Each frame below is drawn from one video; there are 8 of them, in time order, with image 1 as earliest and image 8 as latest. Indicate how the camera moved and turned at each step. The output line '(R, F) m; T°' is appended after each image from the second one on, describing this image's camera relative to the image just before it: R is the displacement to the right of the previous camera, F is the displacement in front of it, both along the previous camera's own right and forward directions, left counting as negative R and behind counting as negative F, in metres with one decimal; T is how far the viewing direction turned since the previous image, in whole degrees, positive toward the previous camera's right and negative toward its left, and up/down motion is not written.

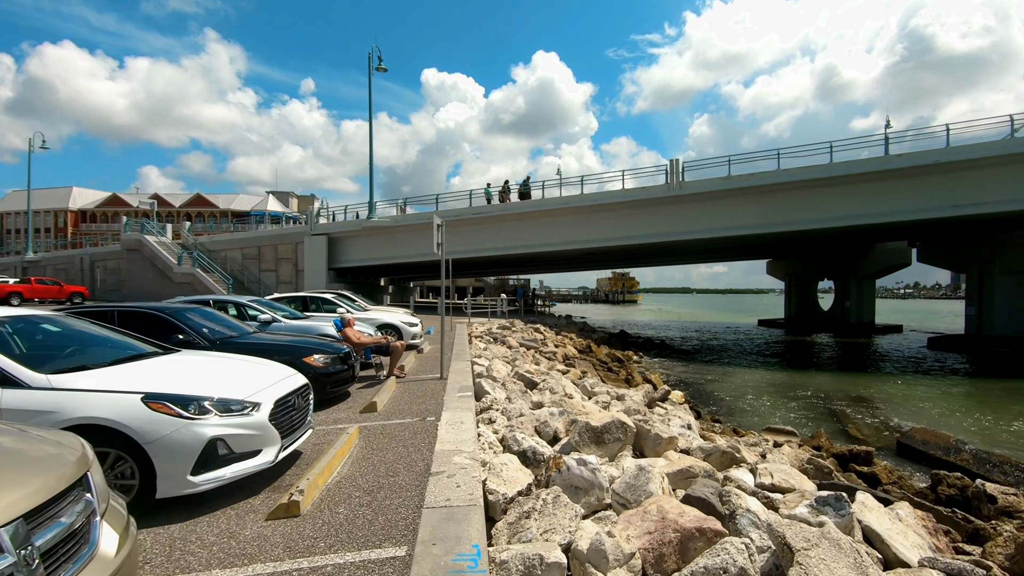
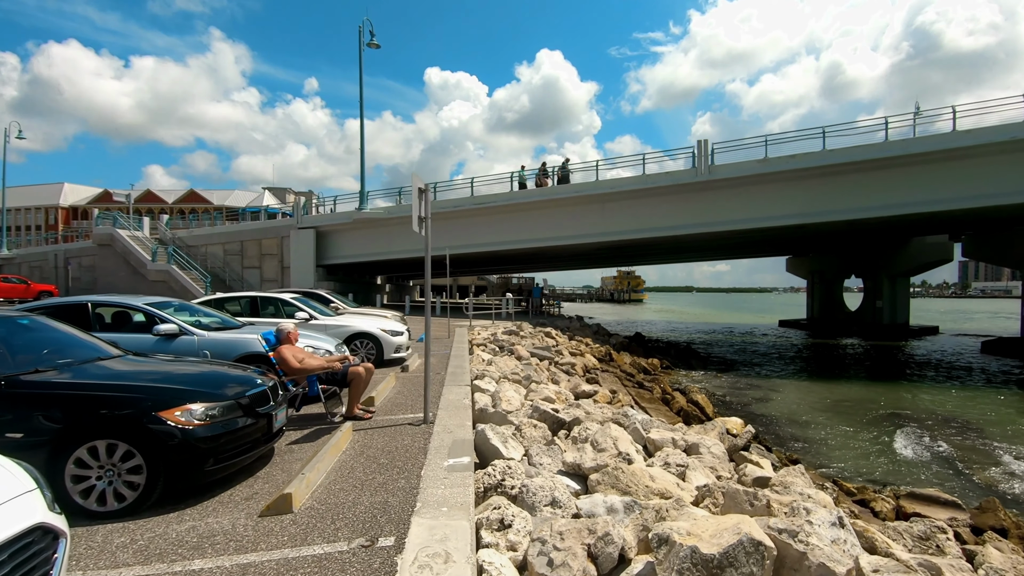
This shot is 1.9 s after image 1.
(-0.2, +3.0) m; 0°
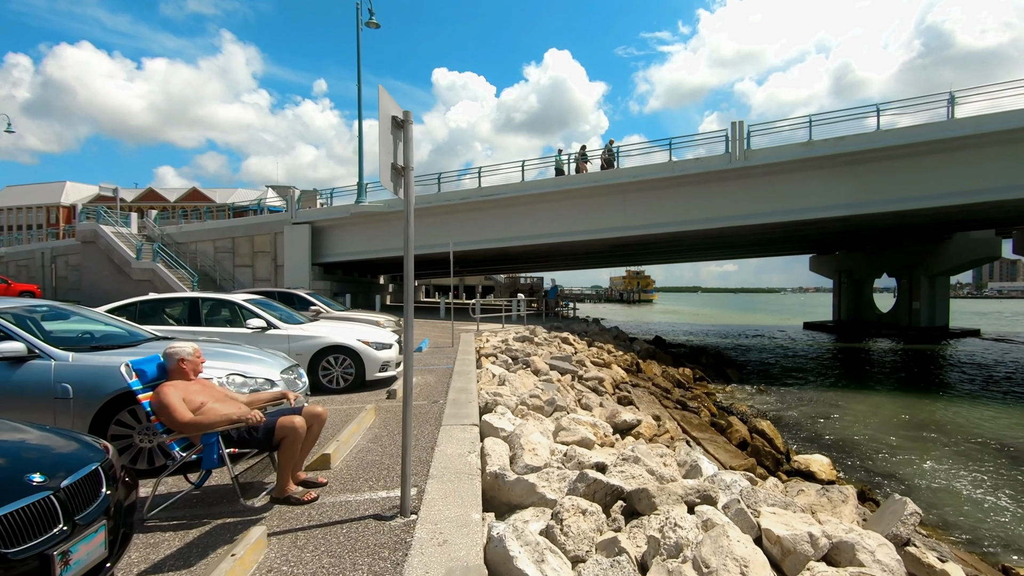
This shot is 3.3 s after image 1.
(-0.2, +2.3) m; -1°
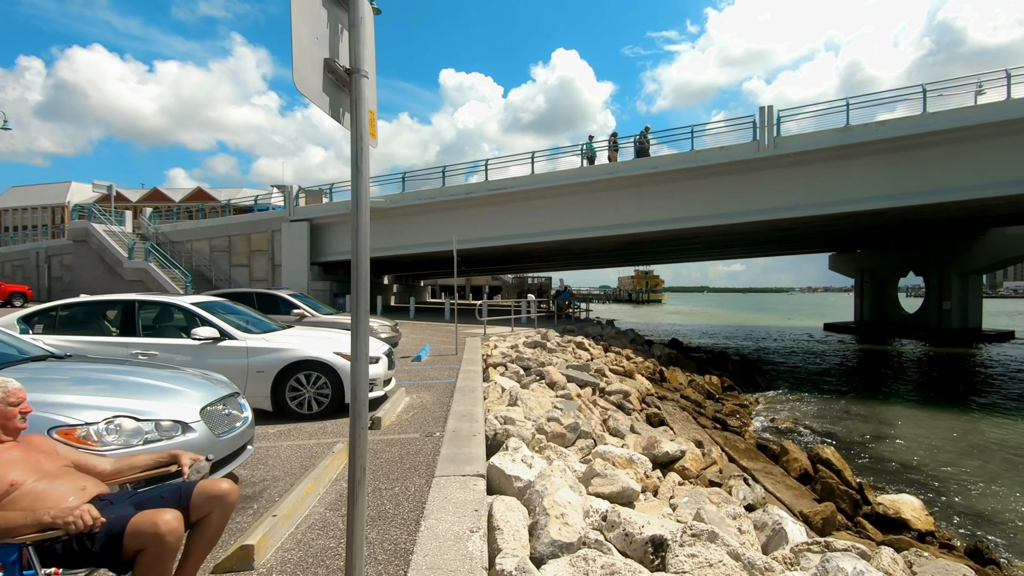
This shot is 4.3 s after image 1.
(-0.1, +1.5) m; -1°
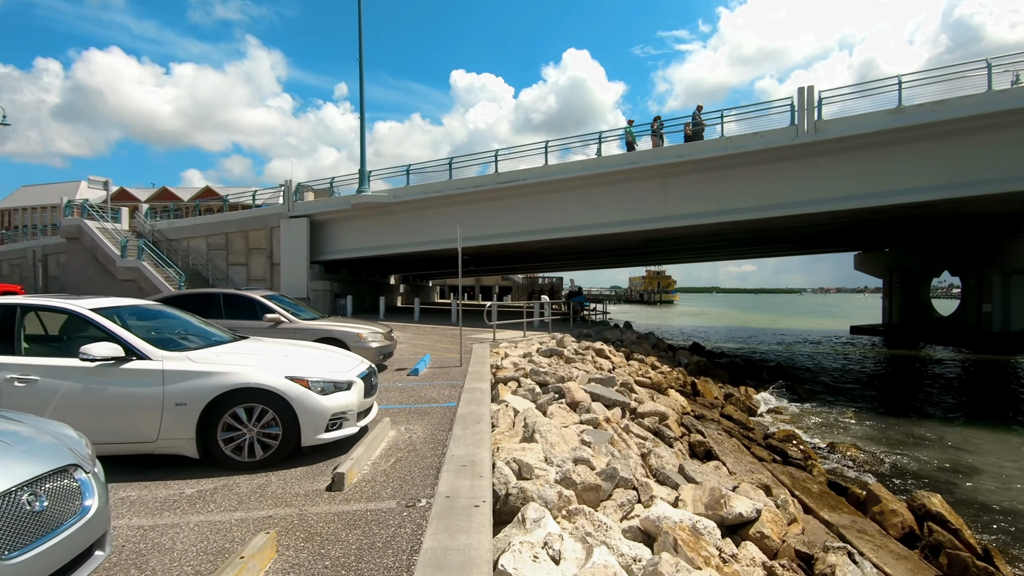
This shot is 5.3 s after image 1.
(-0.1, +1.6) m; -1°
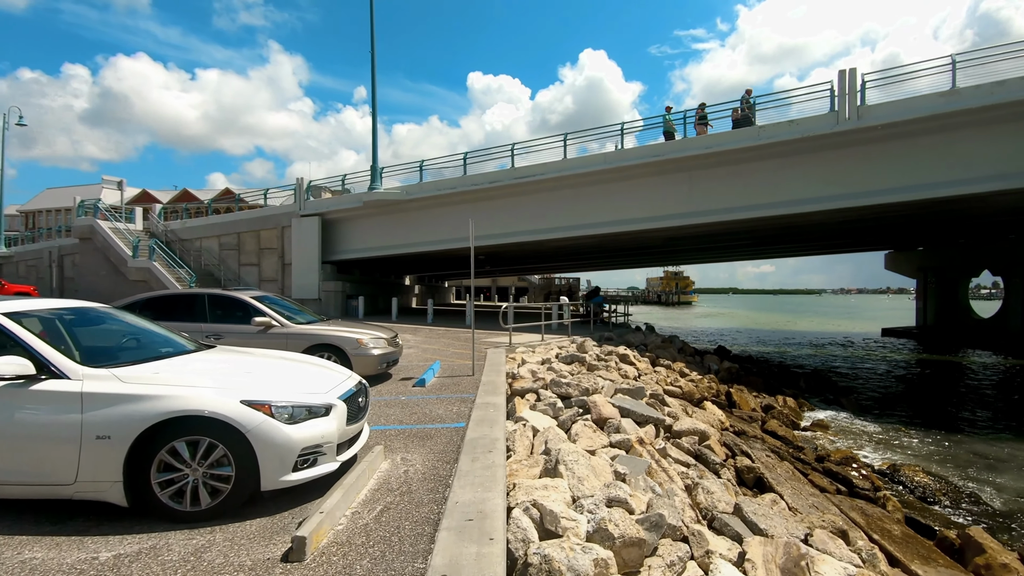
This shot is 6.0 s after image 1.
(0.0, +1.0) m; -2°
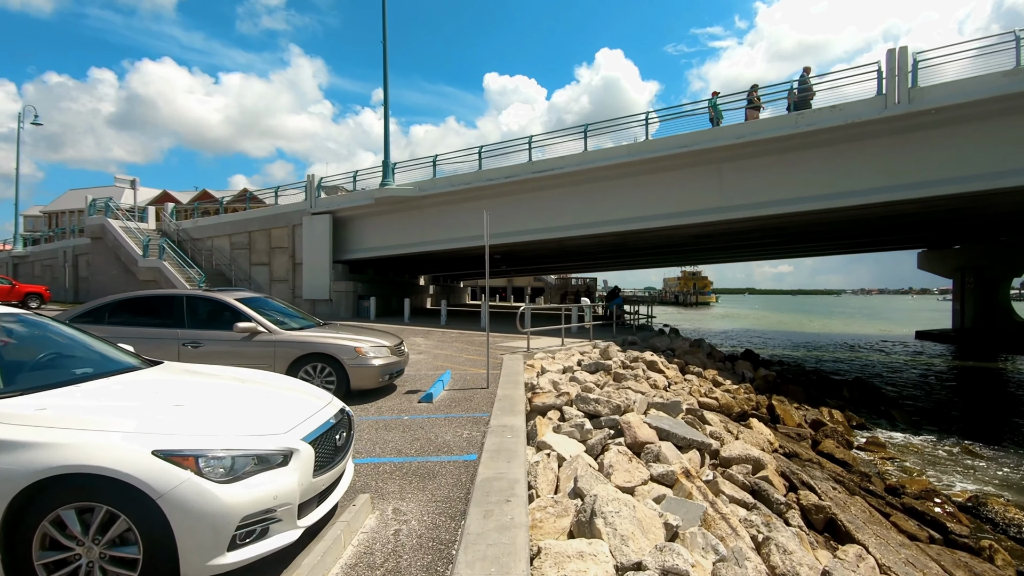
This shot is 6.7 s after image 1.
(-0.1, +1.0) m; -2°
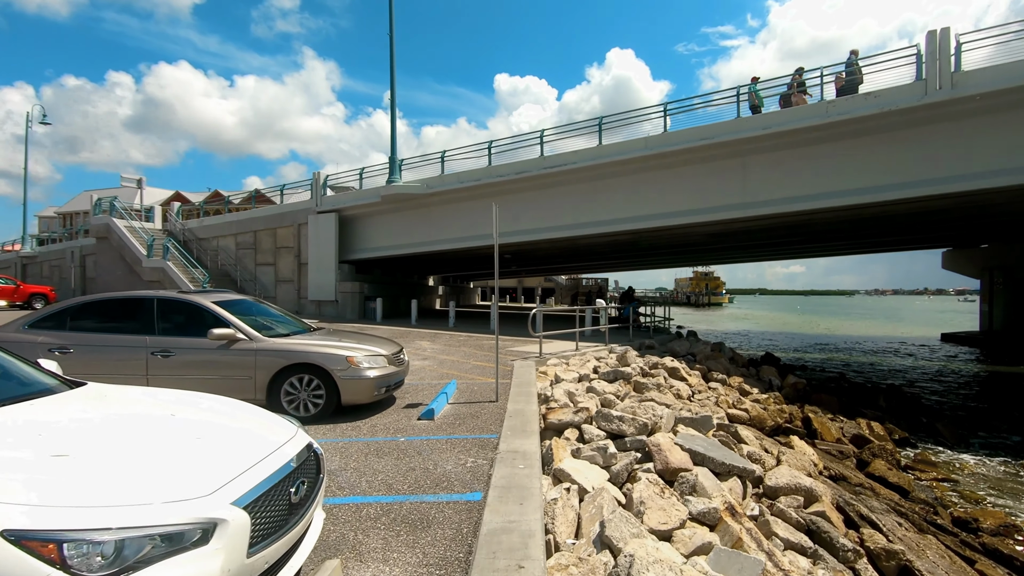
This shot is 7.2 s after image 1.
(0.0, +0.8) m; -1°
